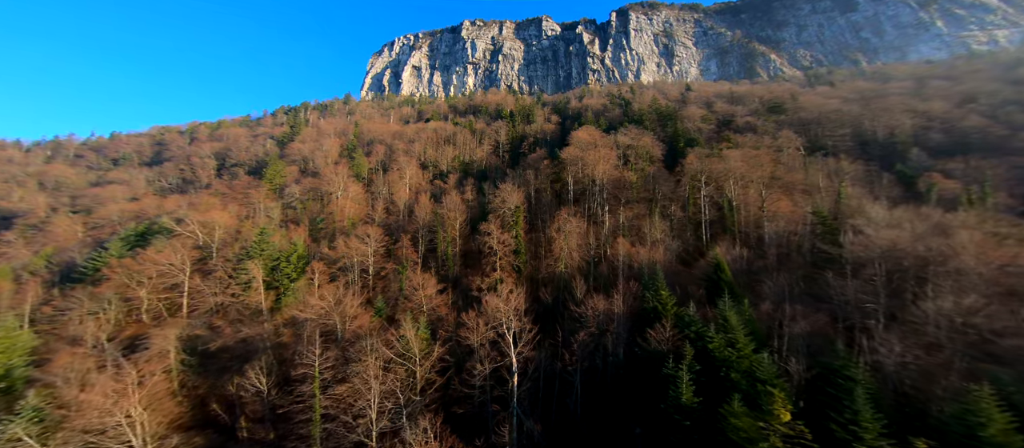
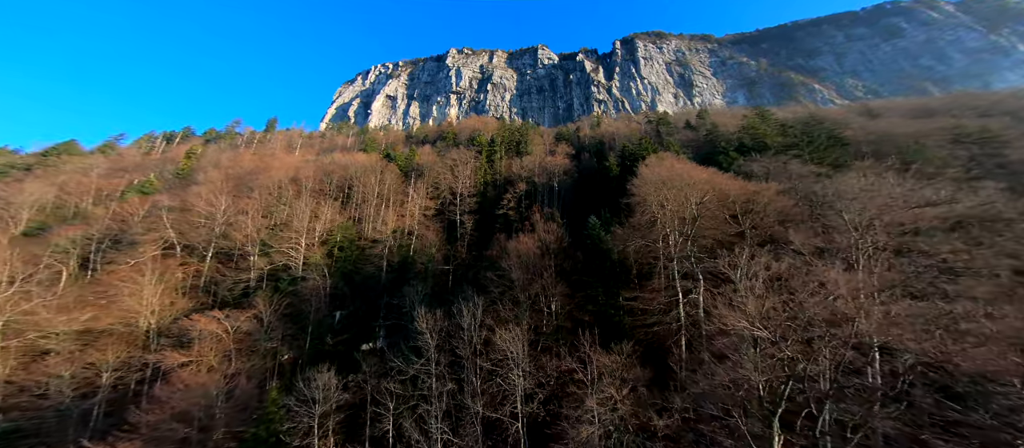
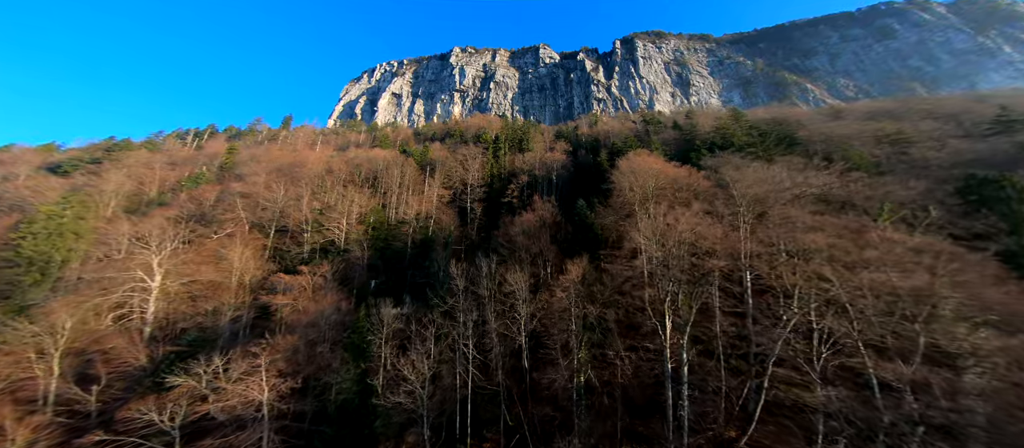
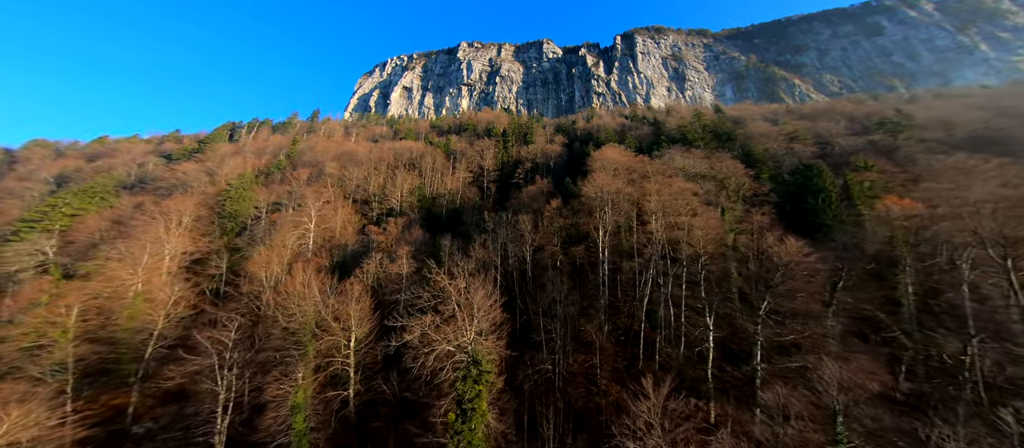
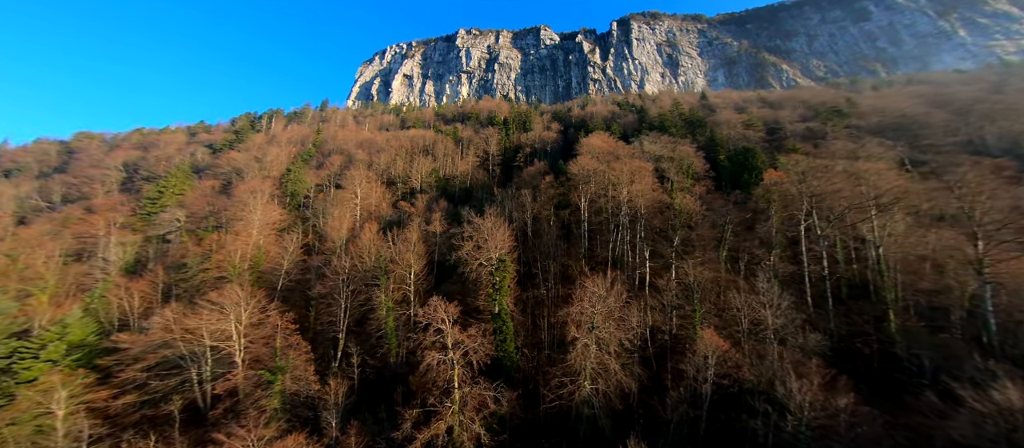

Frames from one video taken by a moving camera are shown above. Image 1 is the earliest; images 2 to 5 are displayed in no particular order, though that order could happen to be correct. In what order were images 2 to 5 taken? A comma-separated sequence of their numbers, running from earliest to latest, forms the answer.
5, 4, 3, 2
